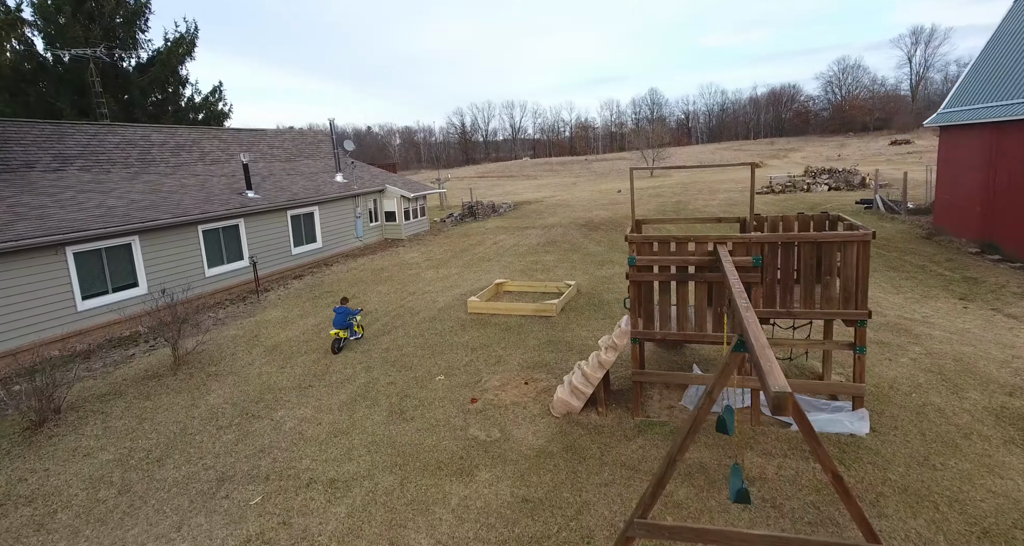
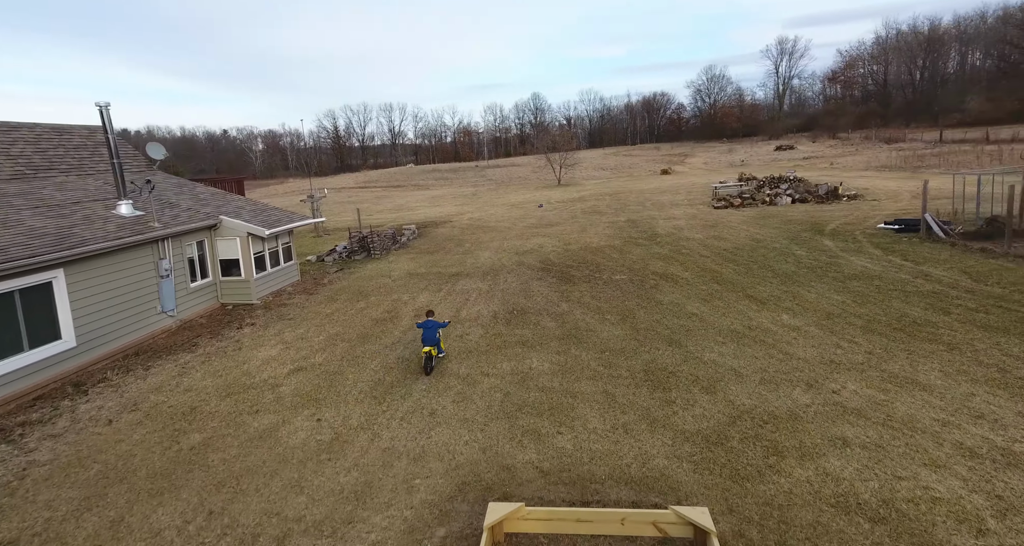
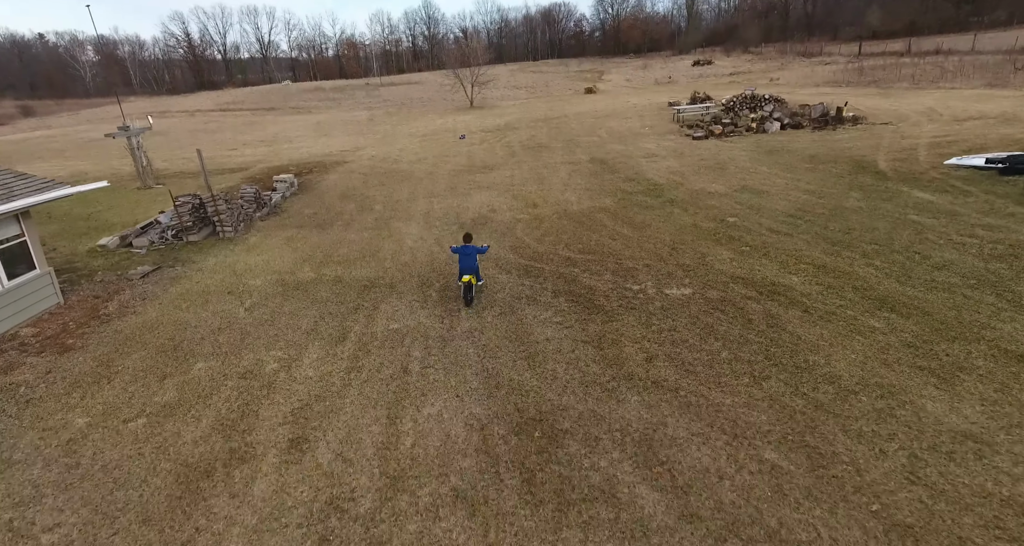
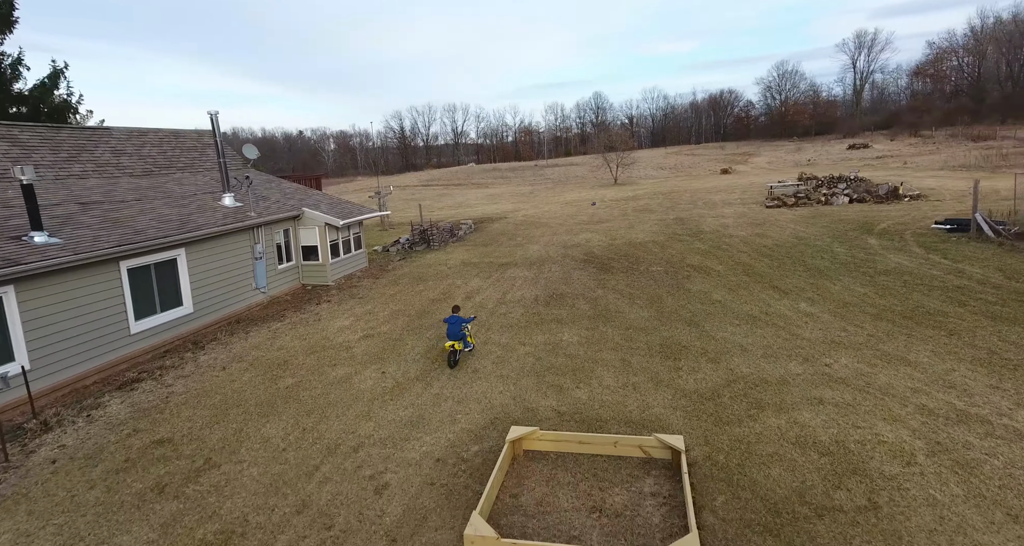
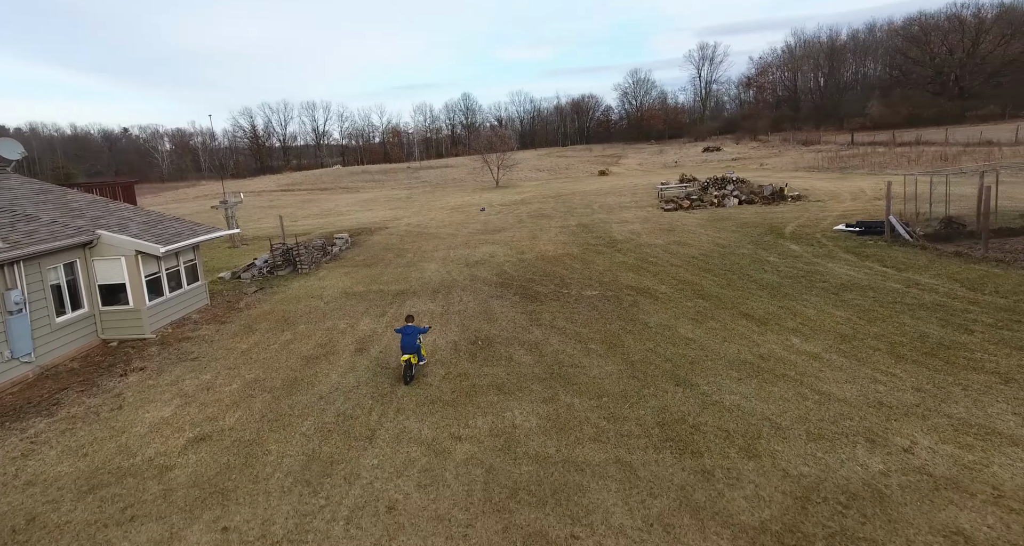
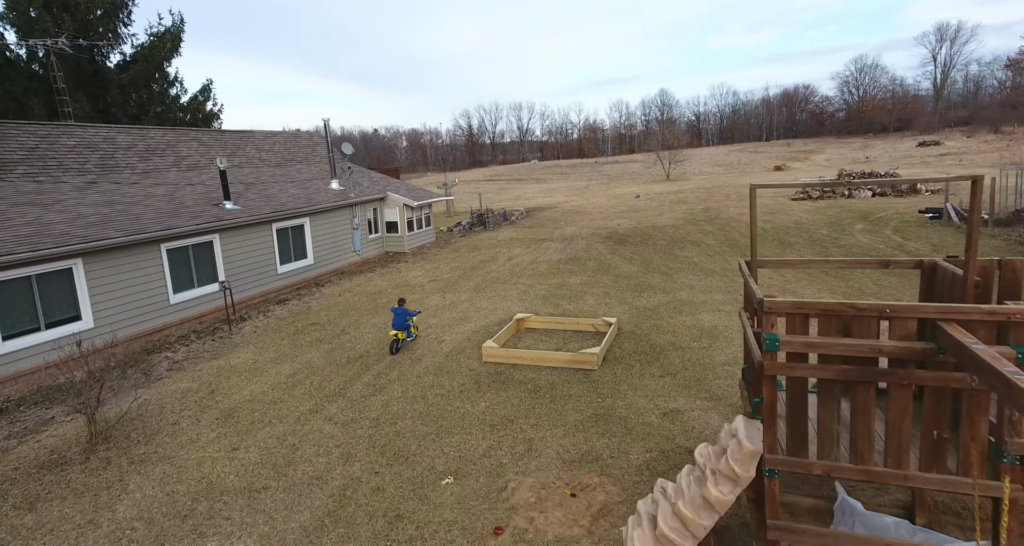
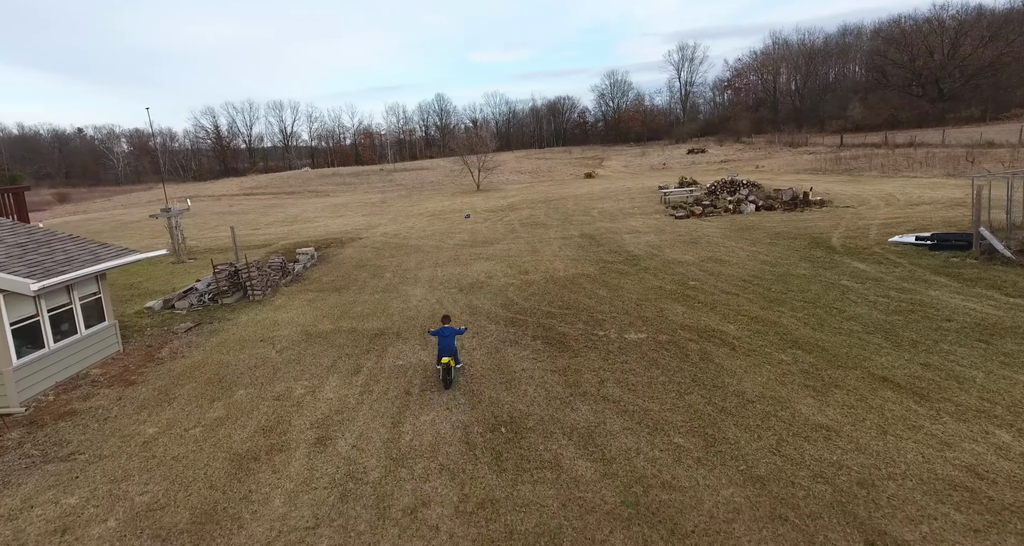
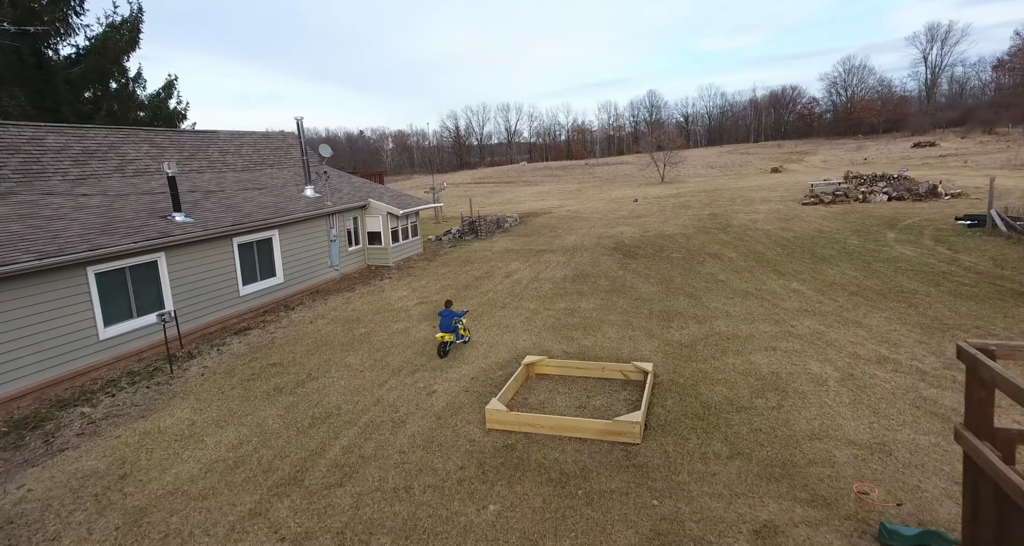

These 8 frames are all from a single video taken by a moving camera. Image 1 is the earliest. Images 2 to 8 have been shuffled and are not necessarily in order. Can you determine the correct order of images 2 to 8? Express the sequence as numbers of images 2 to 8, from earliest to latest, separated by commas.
6, 8, 4, 2, 5, 7, 3
